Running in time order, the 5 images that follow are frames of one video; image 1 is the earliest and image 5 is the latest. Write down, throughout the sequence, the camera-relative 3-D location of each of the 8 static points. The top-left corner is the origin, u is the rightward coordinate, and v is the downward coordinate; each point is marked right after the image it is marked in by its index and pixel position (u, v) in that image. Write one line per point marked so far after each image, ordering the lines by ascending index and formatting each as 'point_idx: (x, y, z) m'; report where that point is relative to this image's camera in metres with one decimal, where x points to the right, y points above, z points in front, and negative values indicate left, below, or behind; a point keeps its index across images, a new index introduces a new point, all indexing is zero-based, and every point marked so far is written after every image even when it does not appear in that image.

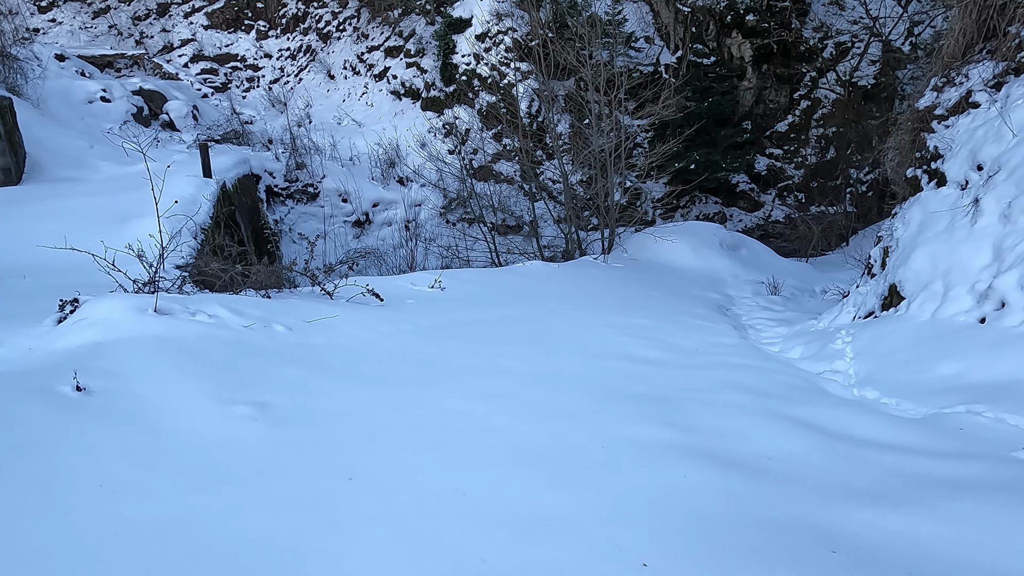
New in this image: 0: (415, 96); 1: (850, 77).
0: (-2.5, +4.9, +18.1) m
1: (+7.7, +4.9, +16.6) m
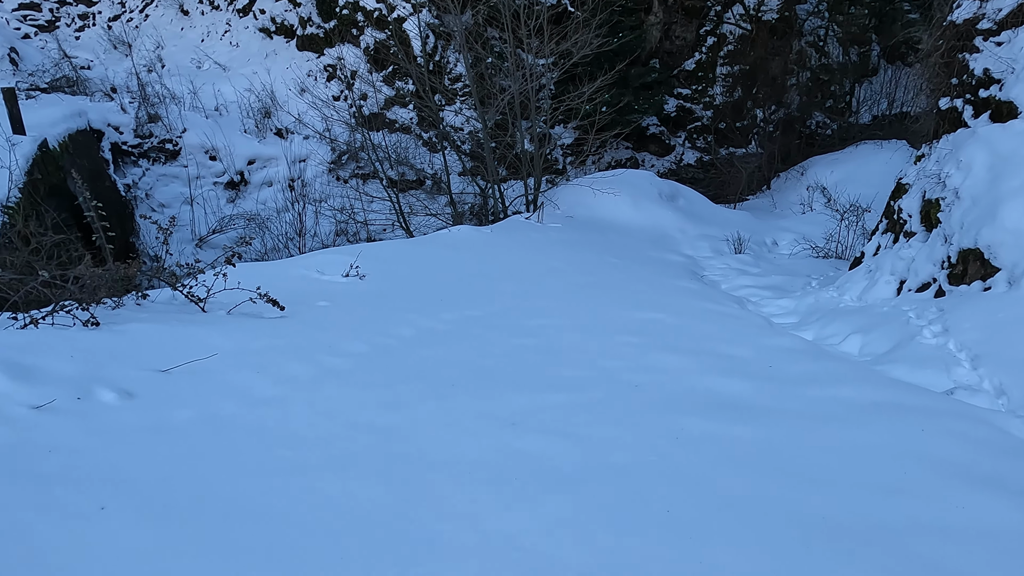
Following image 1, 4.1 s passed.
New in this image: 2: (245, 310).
0: (-4.9, +5.6, +15.5) m
1: (+5.4, +6.1, +15.6) m
2: (-1.4, -0.1, +3.8) m
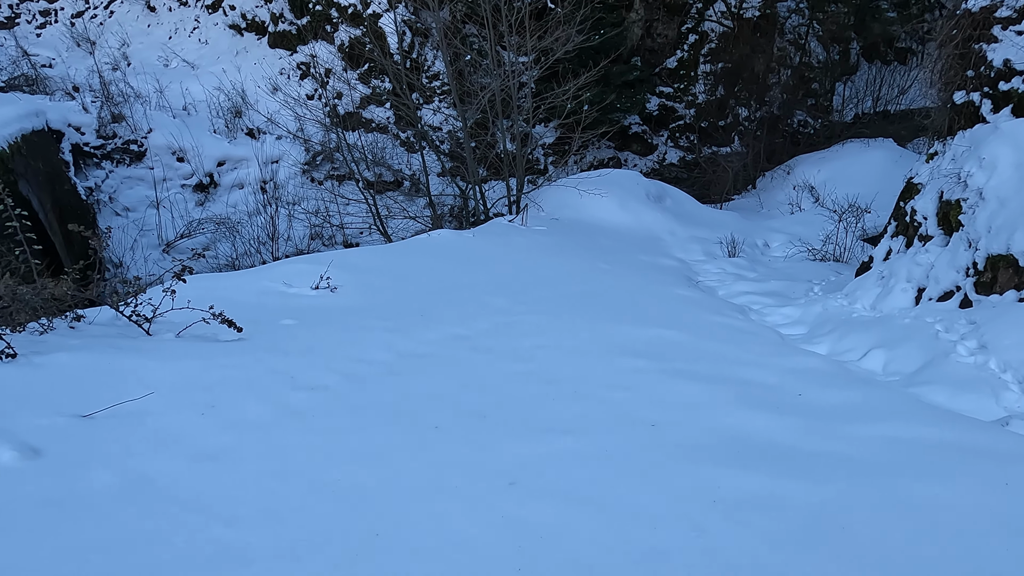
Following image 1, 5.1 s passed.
0: (-5.3, +5.5, +14.9) m
1: (+4.9, +6.1, +15.4) m
2: (-1.5, -0.2, +3.4) m
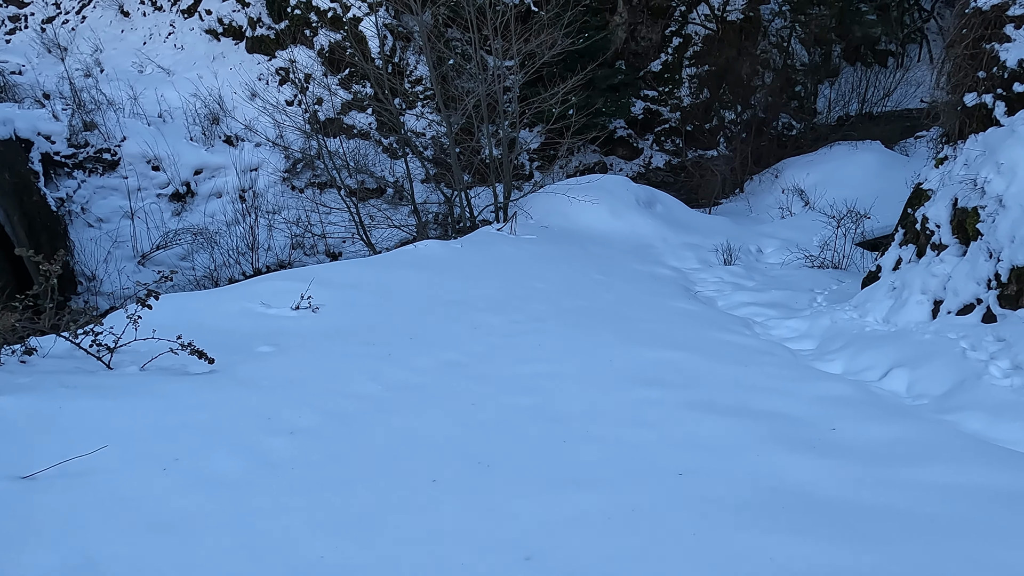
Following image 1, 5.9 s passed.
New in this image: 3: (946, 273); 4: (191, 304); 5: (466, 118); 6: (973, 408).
0: (-5.7, +5.2, +14.6) m
1: (+4.6, +6.0, +15.2) m
2: (-1.5, -0.3, +3.0) m
3: (+2.5, +0.1, +4.1) m
4: (-1.8, -0.1, +4.1) m
5: (-0.7, +2.7, +11.1) m
6: (+1.9, -0.5, +2.9) m
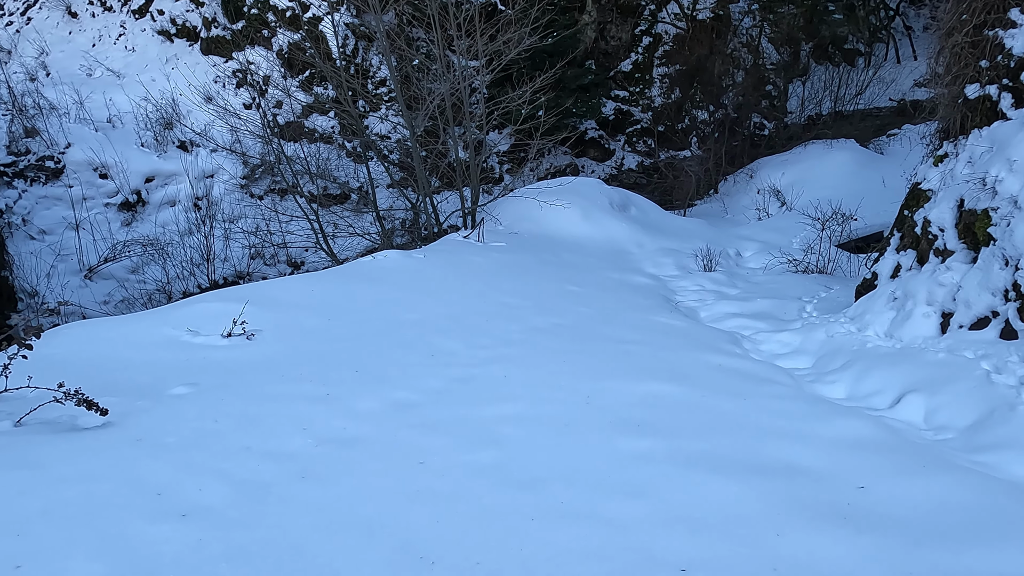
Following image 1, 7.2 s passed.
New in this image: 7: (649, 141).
0: (-6.3, +5.0, +13.9) m
1: (+3.9, +5.9, +14.9) m
2: (-1.6, -0.5, +2.5) m
3: (+2.3, 0.0, +3.7) m
4: (-2.0, -0.2, +3.5) m
5: (-1.2, +2.5, +10.6) m
6: (+1.8, -0.6, +2.5) m
7: (+3.0, +3.1, +14.8) m
